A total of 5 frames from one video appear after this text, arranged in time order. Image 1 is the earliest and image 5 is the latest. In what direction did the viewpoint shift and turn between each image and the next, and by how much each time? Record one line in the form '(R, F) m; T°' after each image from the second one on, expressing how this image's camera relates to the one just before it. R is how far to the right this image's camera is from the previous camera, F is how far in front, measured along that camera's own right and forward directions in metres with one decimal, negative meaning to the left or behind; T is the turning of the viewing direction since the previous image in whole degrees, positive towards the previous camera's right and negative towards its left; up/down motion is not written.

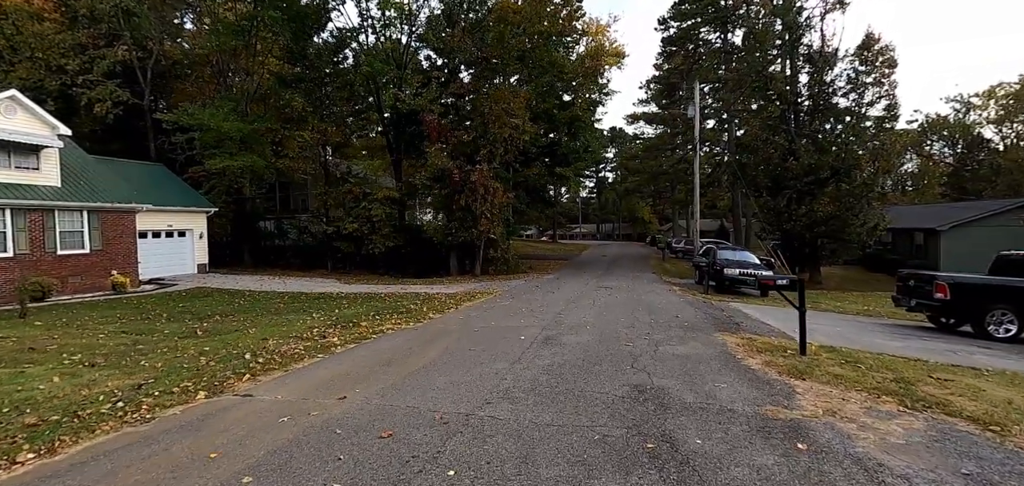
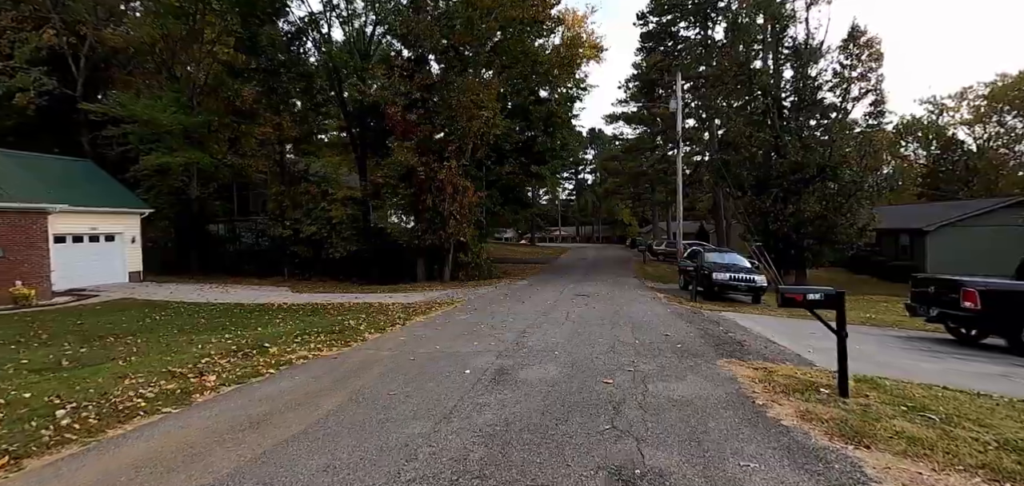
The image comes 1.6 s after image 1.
(+0.4, +1.5) m; +2°
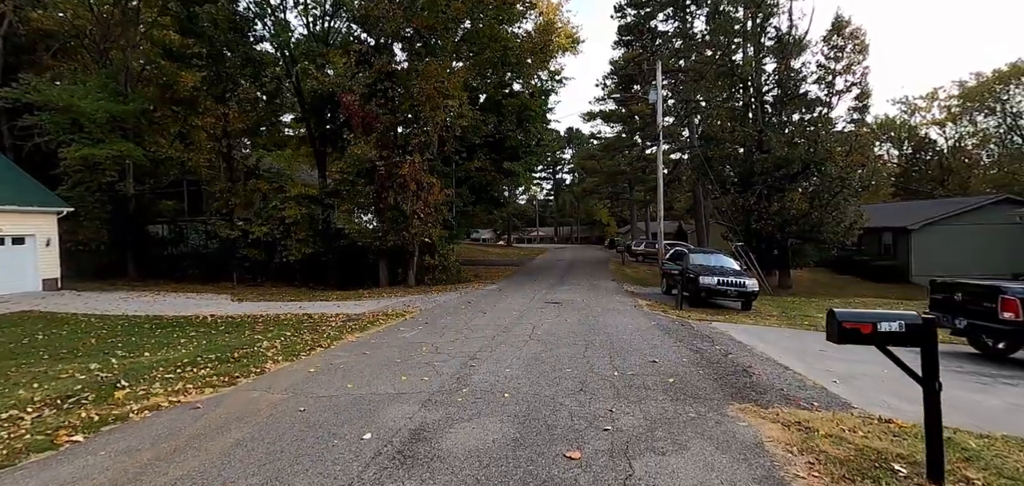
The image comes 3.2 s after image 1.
(+0.4, +1.4) m; +2°
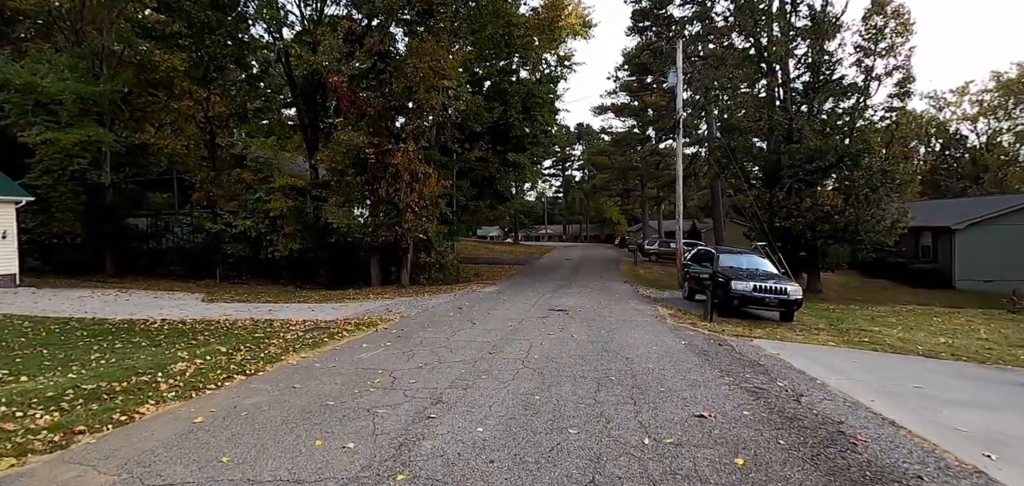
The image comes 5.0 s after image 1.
(+0.2, +1.6) m; -1°
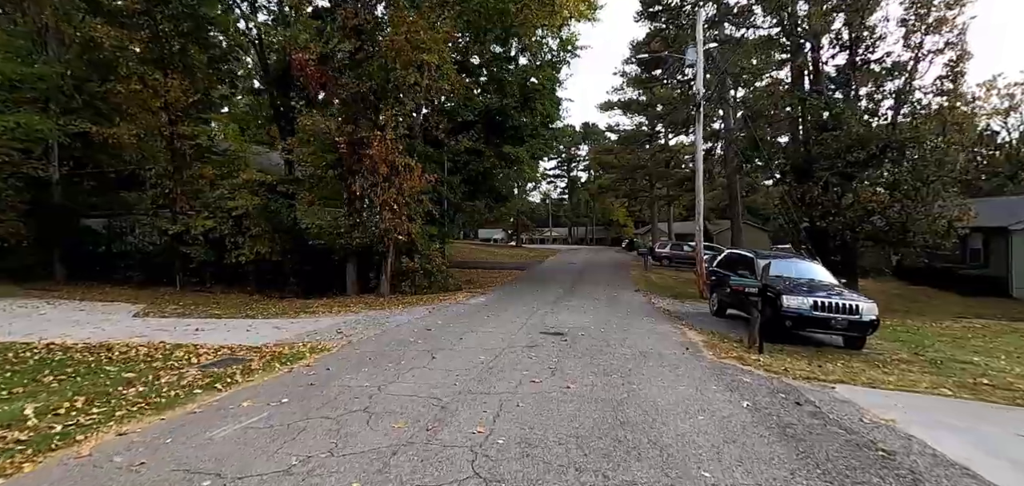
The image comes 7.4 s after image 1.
(+0.4, +2.1) m; -1°
